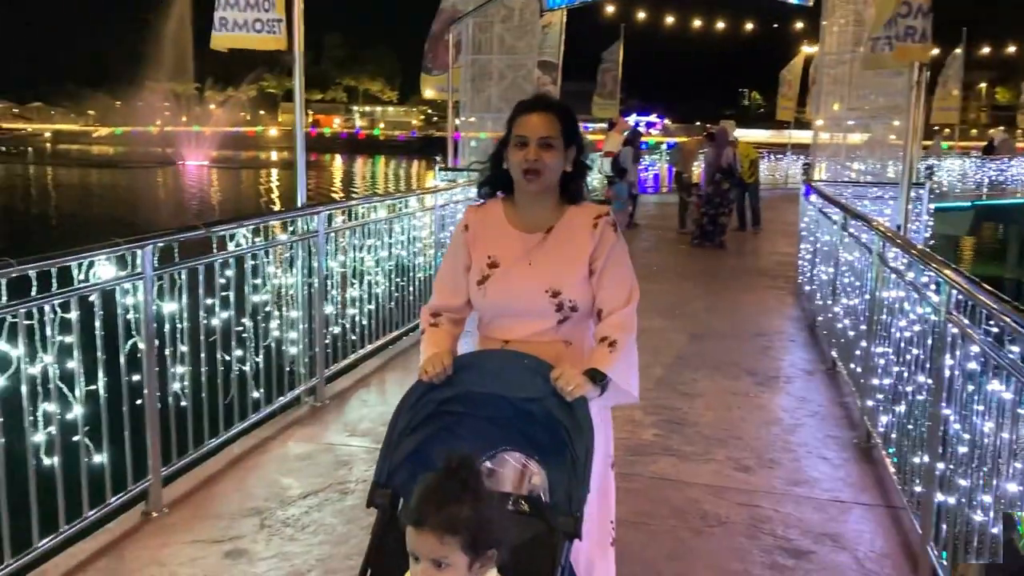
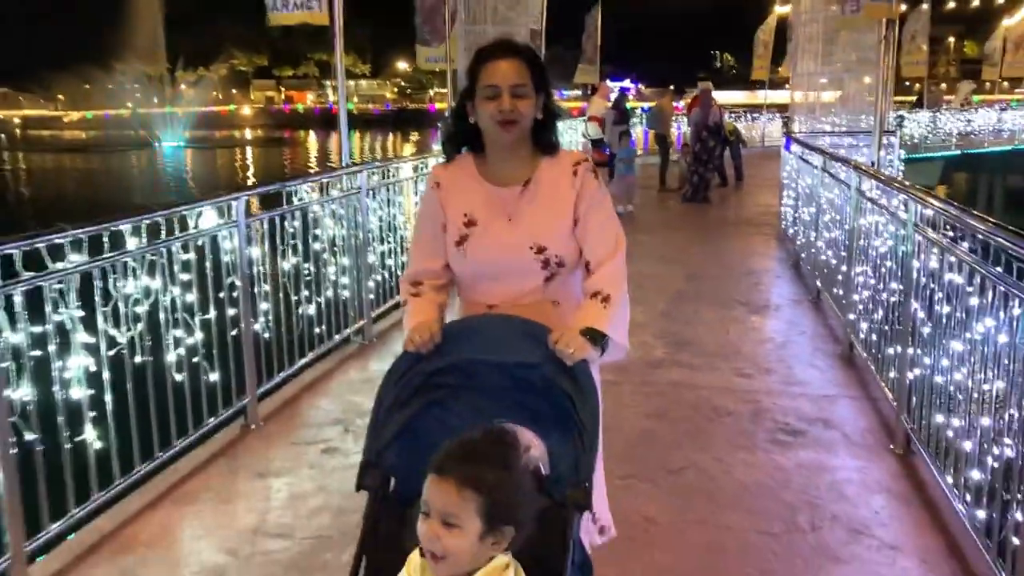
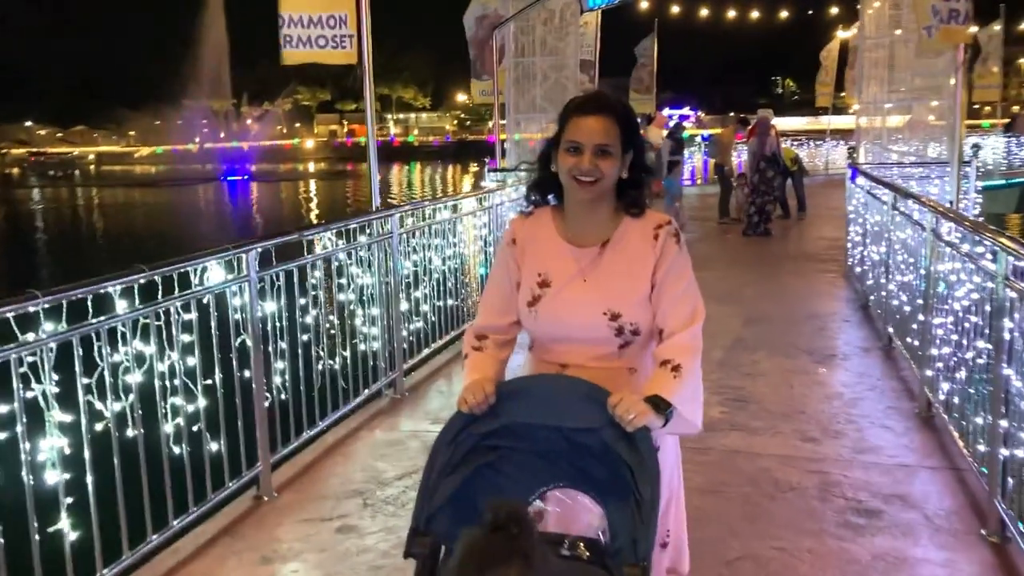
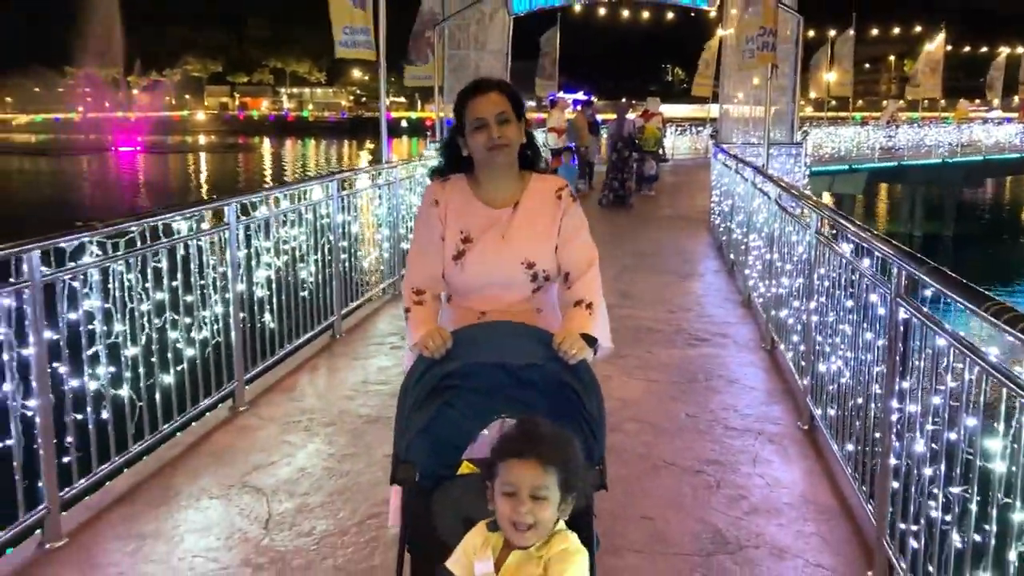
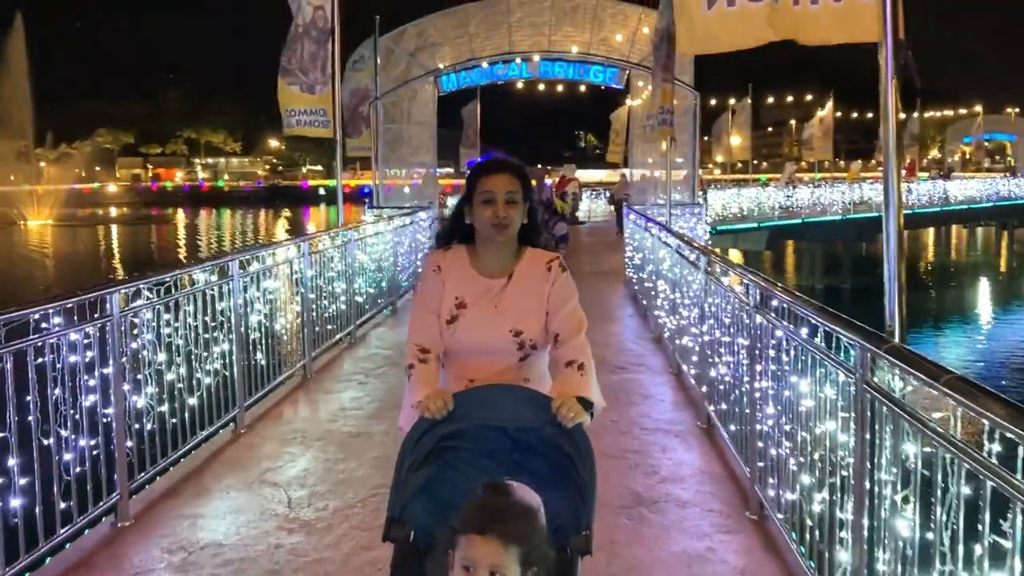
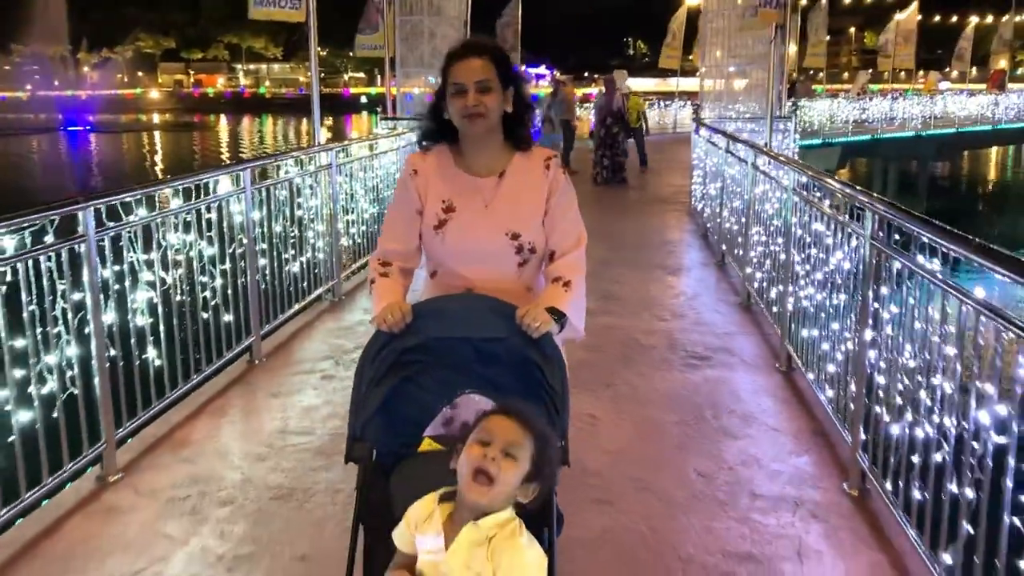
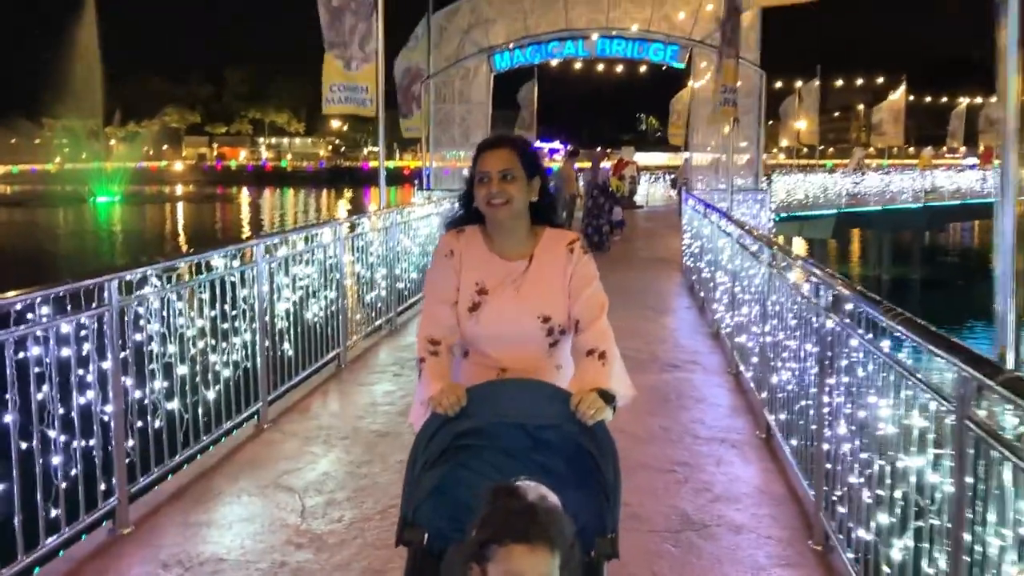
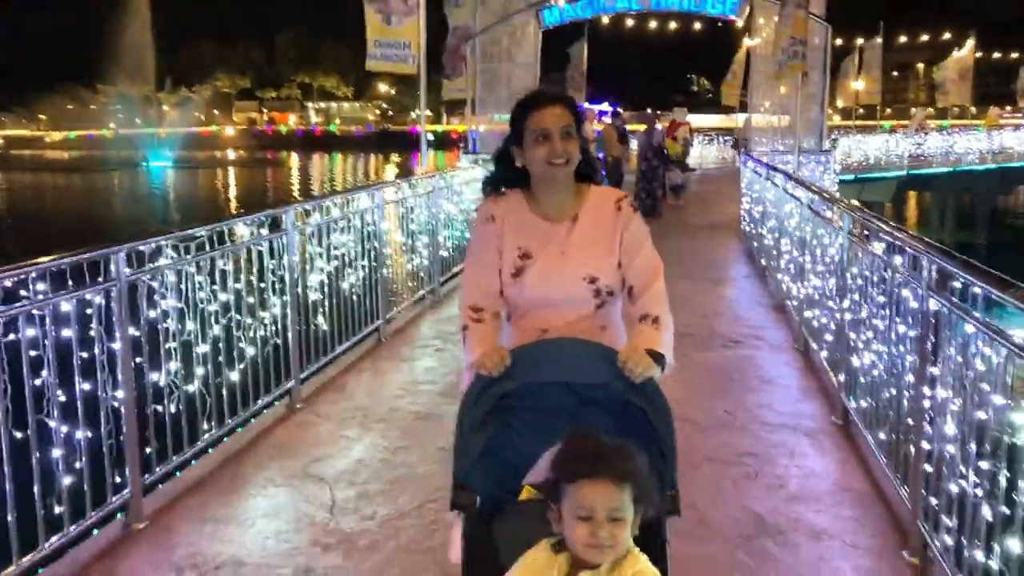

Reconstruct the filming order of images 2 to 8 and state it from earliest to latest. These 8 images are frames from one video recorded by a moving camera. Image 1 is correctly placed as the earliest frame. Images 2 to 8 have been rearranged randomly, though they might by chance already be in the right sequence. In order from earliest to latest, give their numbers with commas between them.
3, 2, 6, 4, 8, 7, 5
